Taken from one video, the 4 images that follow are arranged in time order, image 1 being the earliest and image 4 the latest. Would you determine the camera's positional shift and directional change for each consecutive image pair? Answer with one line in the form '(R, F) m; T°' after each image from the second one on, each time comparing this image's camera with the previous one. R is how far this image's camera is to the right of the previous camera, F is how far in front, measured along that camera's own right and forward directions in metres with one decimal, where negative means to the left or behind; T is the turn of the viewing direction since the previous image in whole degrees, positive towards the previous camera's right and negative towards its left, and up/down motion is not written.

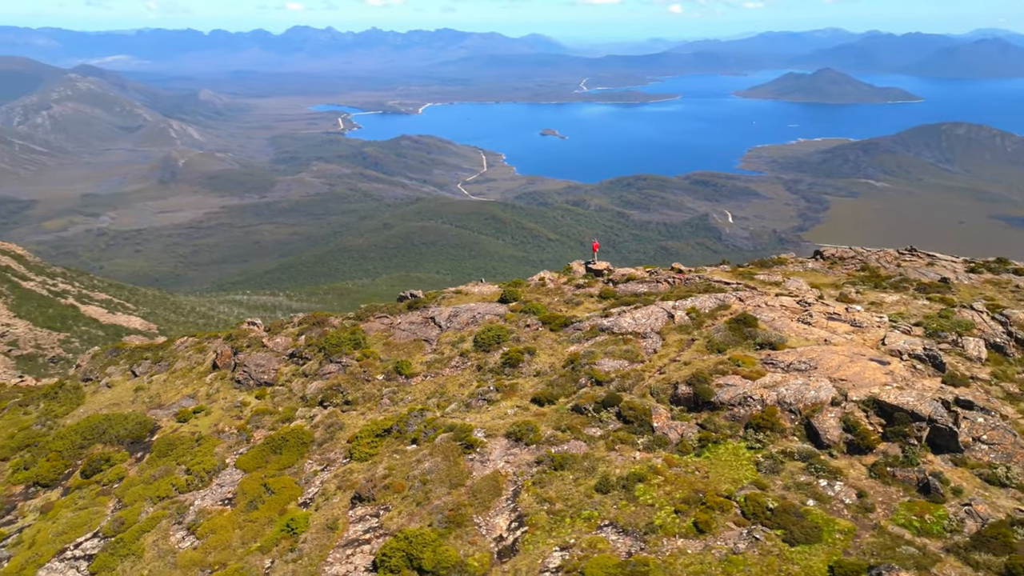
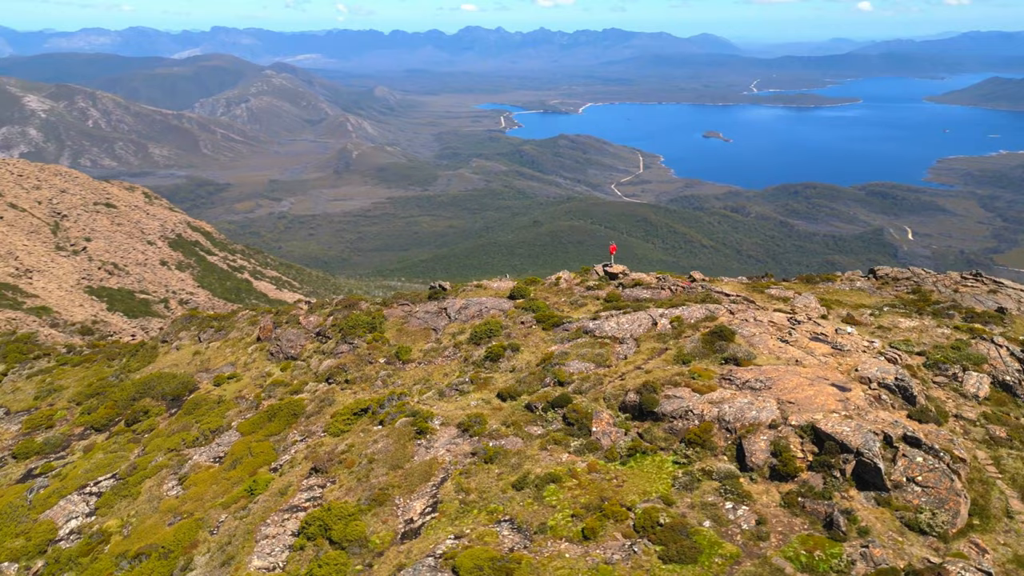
(+7.9, +0.2) m; -11°
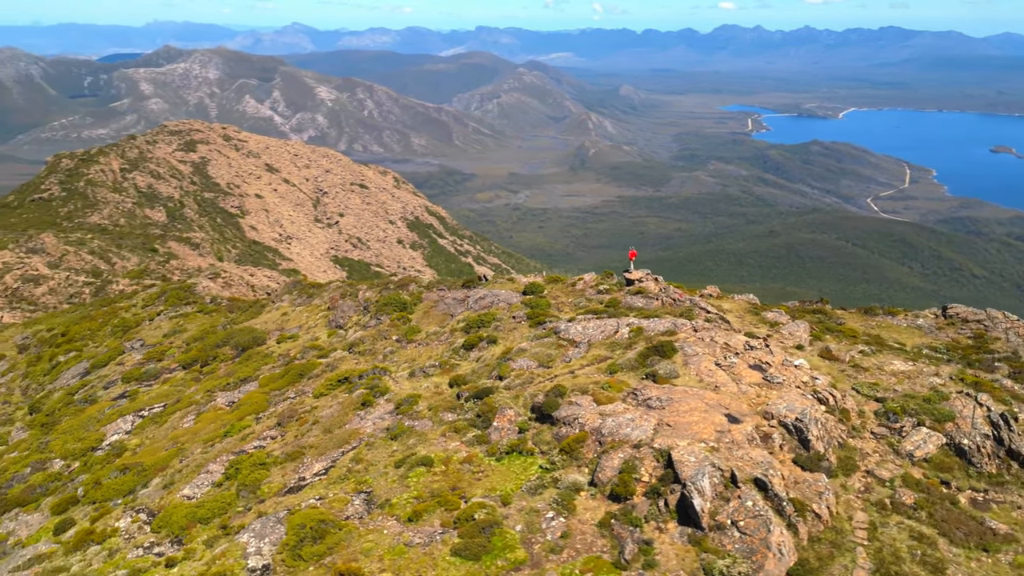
(+11.9, +1.1) m; -17°
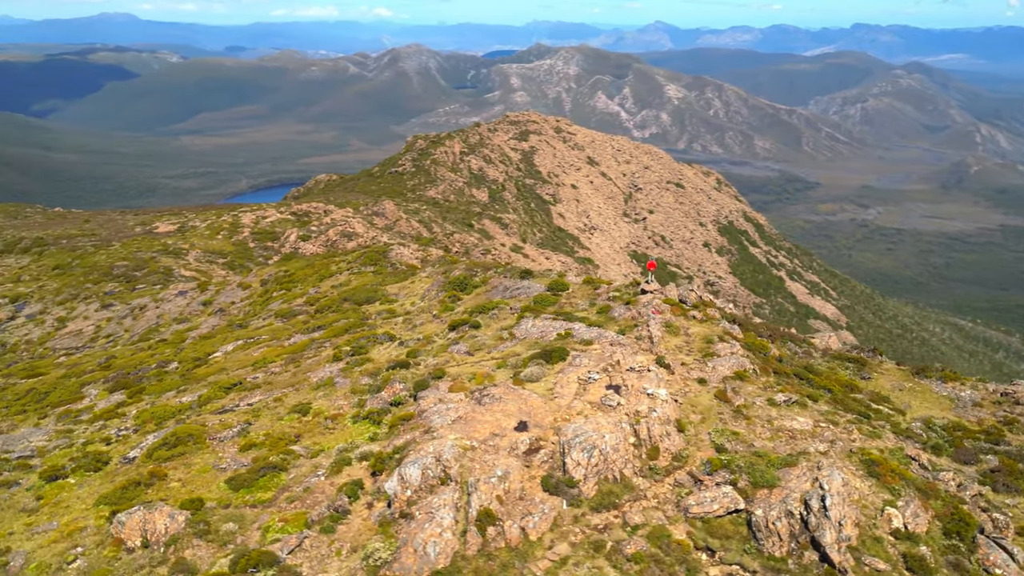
(+16.4, +2.6) m; -24°
